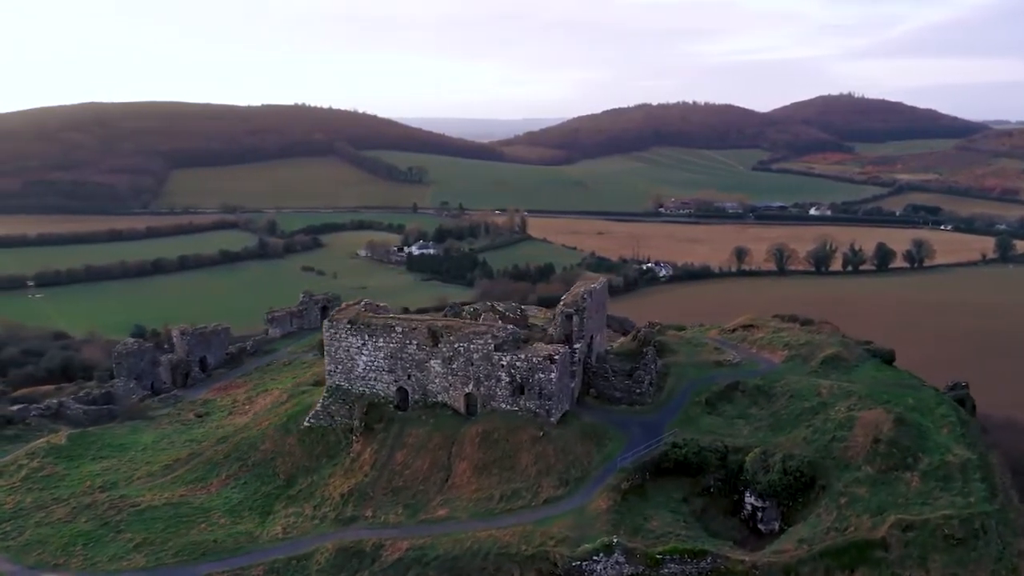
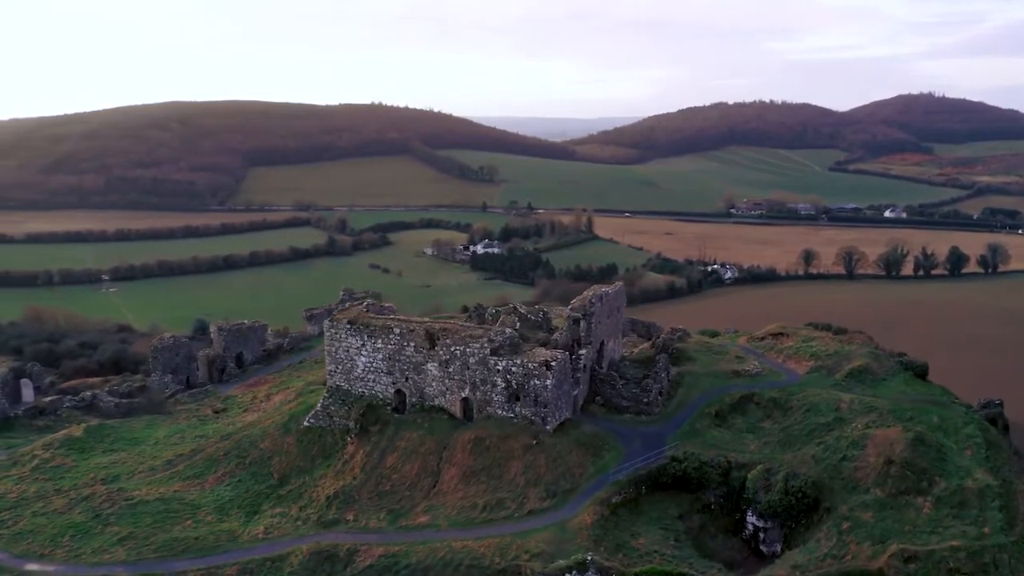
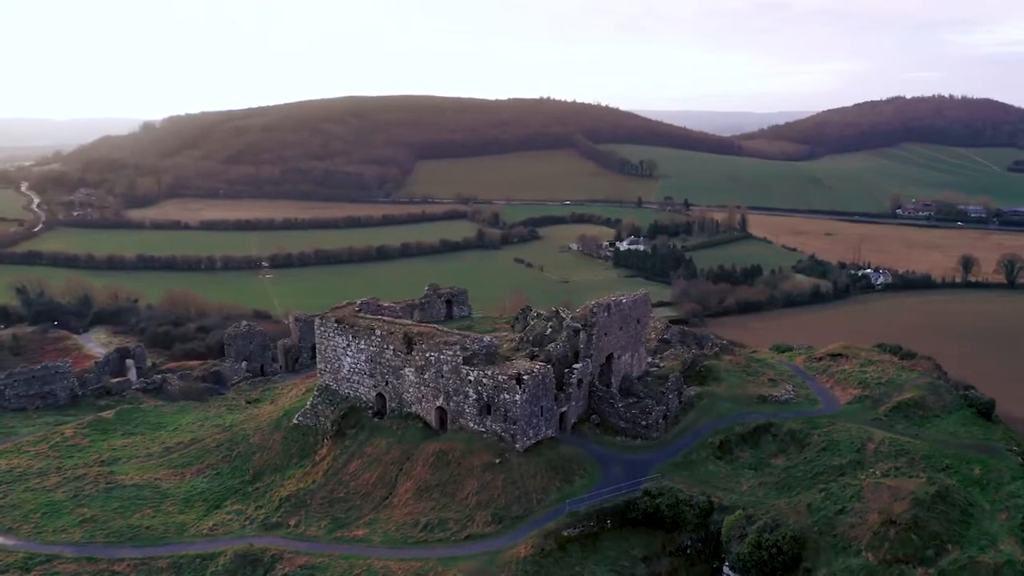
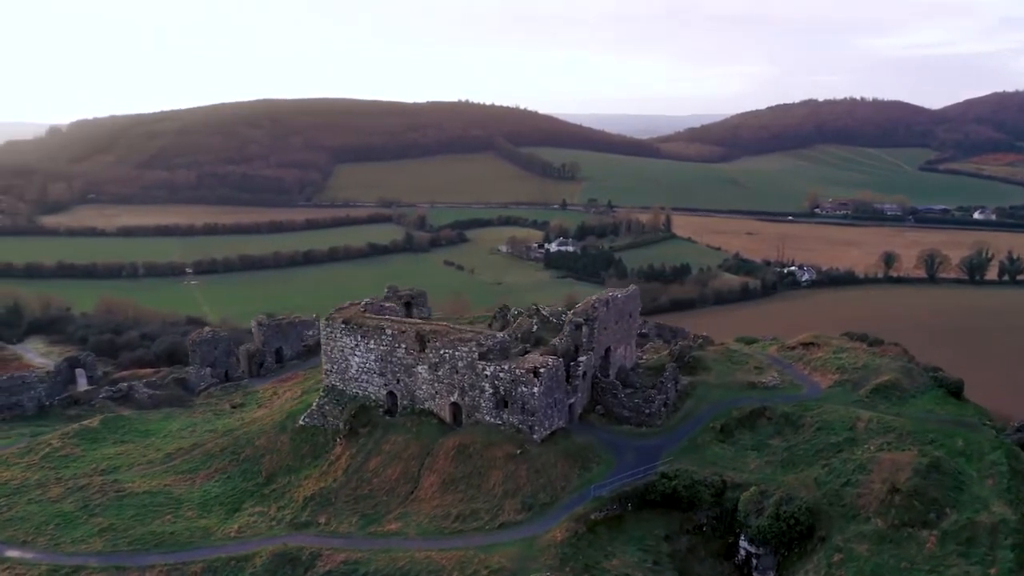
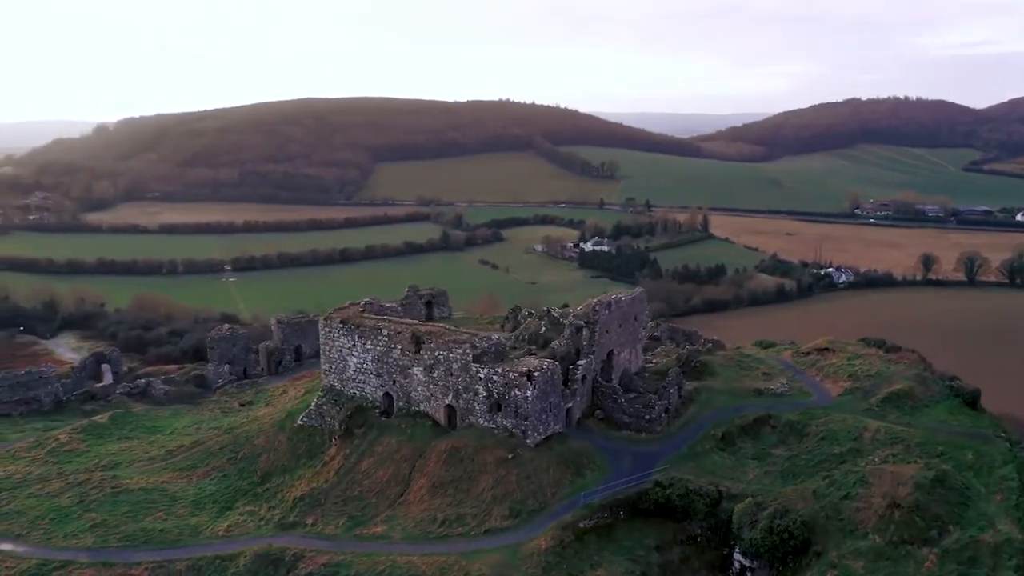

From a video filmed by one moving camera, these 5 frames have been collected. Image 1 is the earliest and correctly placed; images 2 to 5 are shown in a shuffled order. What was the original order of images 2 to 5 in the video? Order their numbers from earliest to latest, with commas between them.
2, 4, 5, 3
